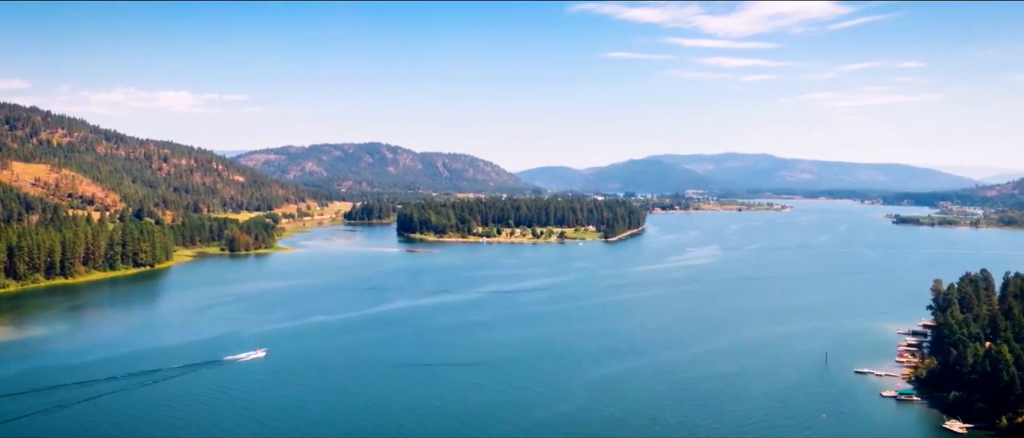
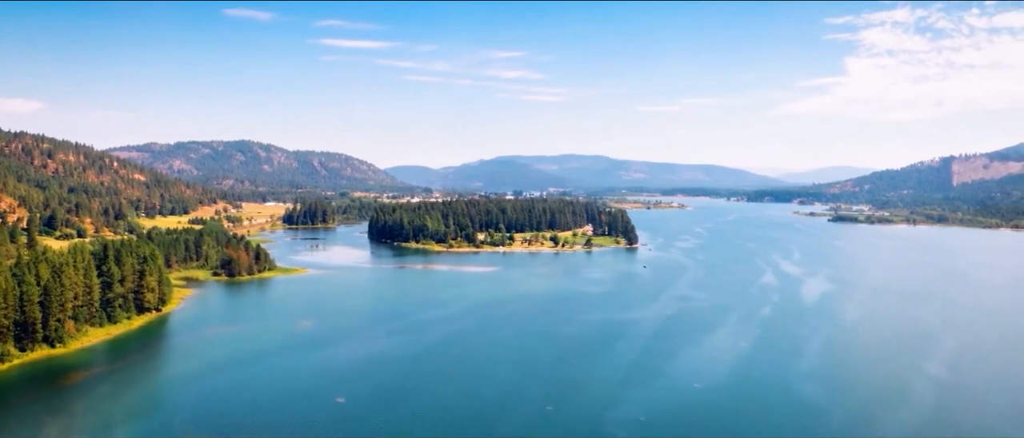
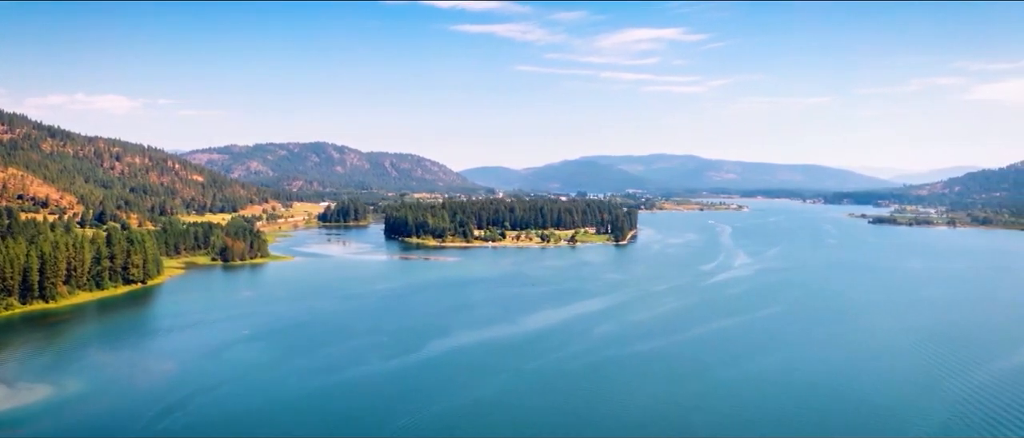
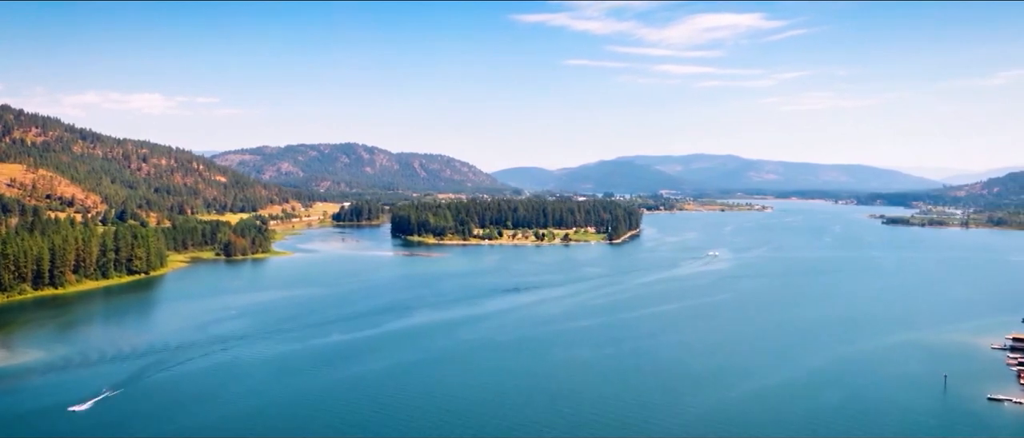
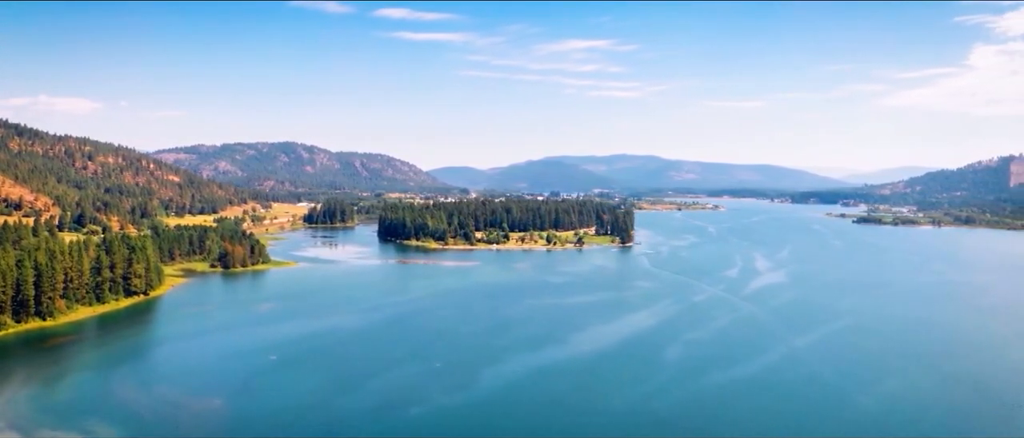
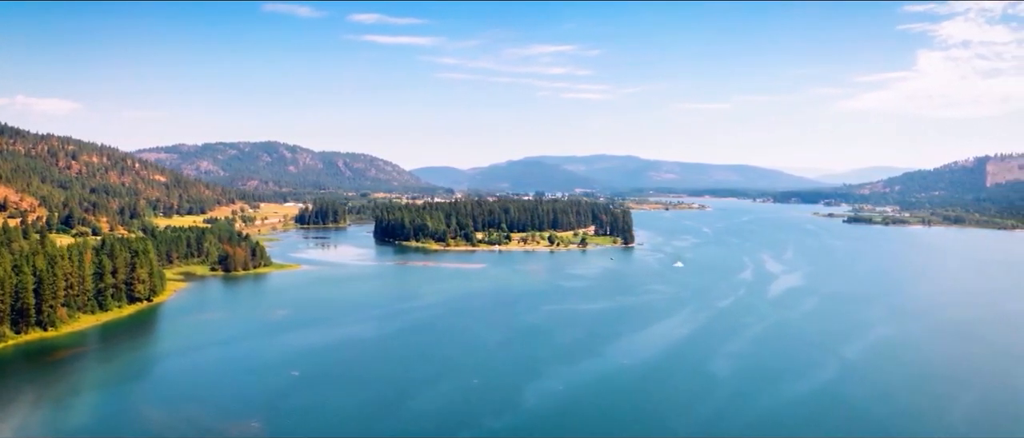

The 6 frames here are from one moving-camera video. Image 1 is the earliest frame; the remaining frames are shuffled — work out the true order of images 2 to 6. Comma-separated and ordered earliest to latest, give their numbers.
4, 3, 5, 6, 2
